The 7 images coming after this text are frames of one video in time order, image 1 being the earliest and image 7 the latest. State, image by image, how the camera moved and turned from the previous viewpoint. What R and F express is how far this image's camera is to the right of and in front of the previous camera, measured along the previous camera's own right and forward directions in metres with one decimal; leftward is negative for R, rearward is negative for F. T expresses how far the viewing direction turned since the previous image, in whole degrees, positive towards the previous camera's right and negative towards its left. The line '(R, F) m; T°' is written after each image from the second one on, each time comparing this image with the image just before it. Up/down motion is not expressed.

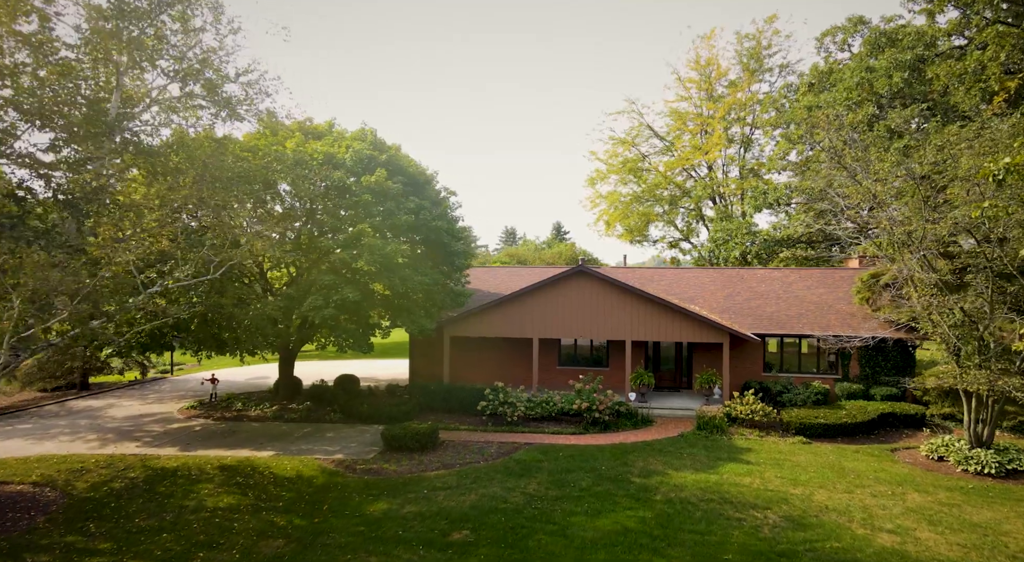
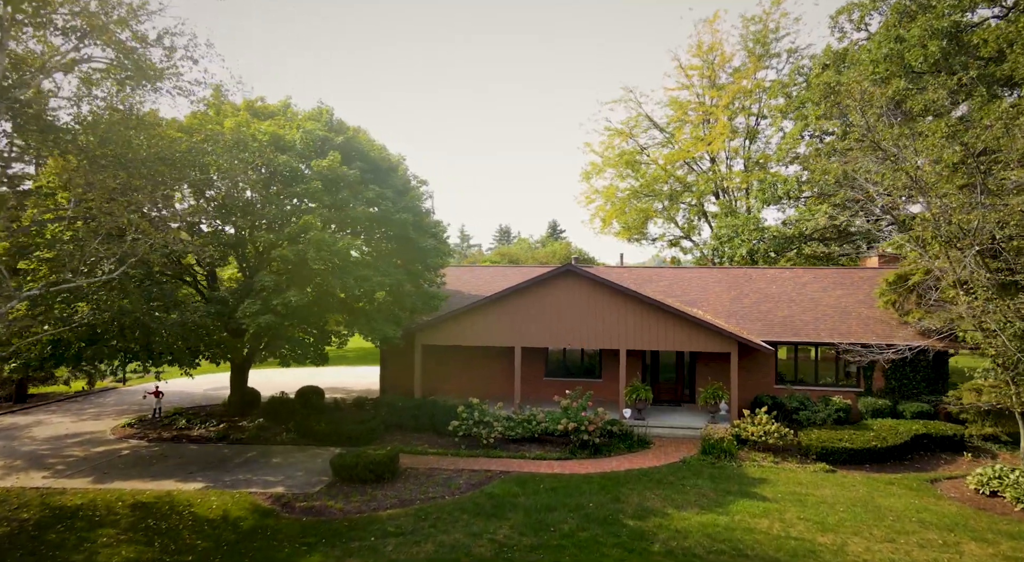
(+0.6, +3.0) m; 0°
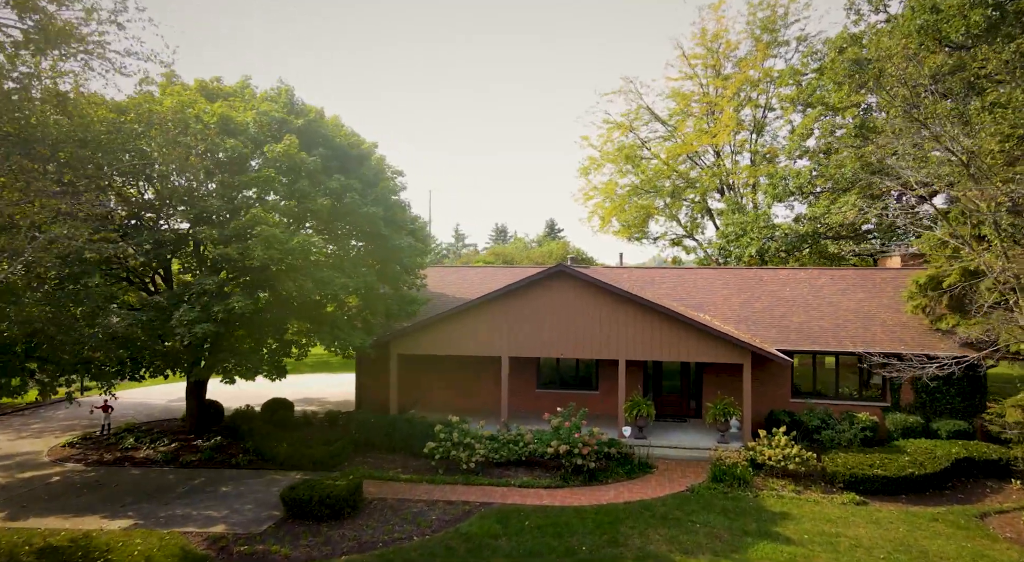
(+0.4, +2.4) m; 0°
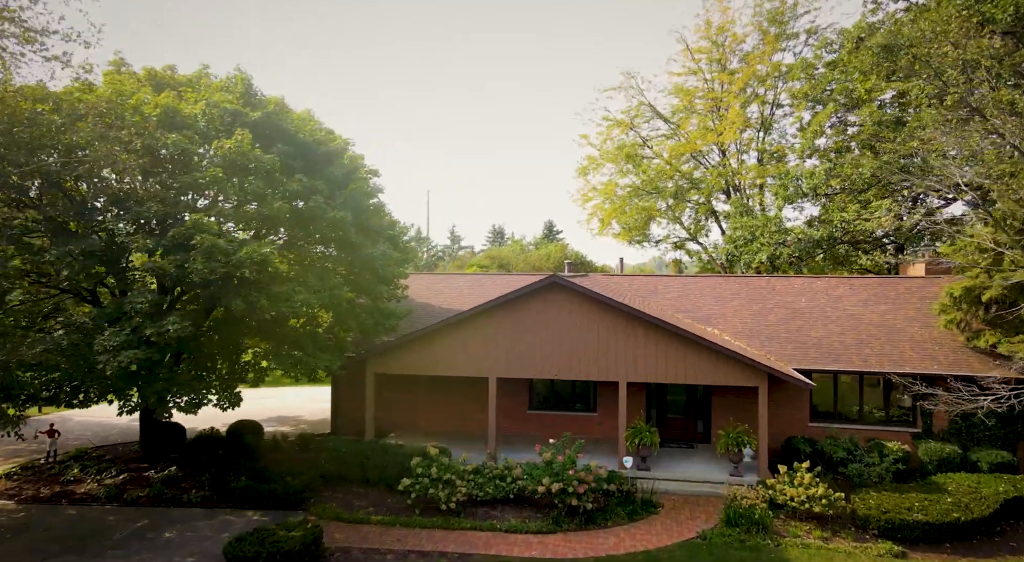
(+0.3, +2.1) m; 0°
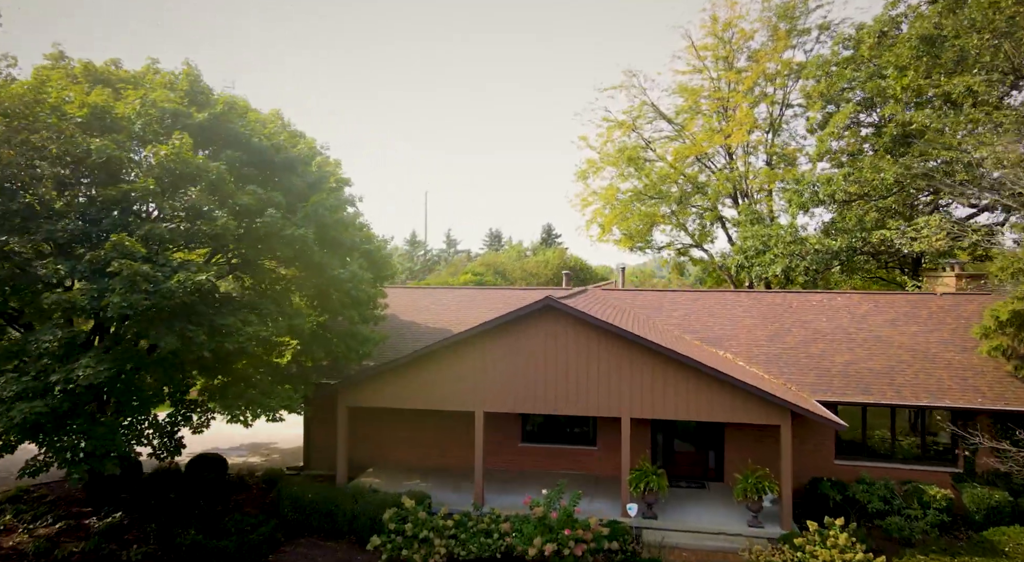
(+0.2, +2.1) m; 0°
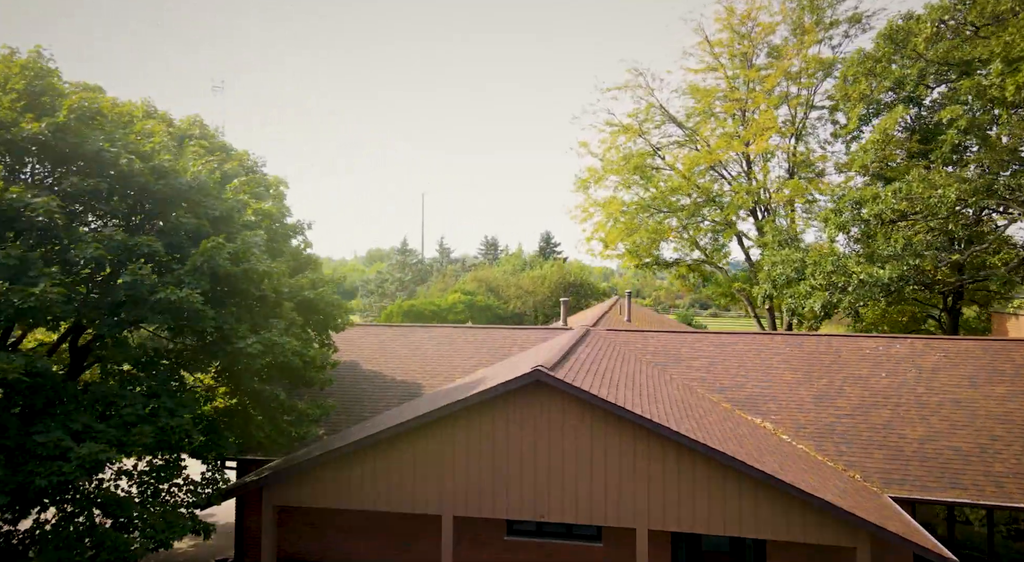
(+0.4, +4.1) m; 0°
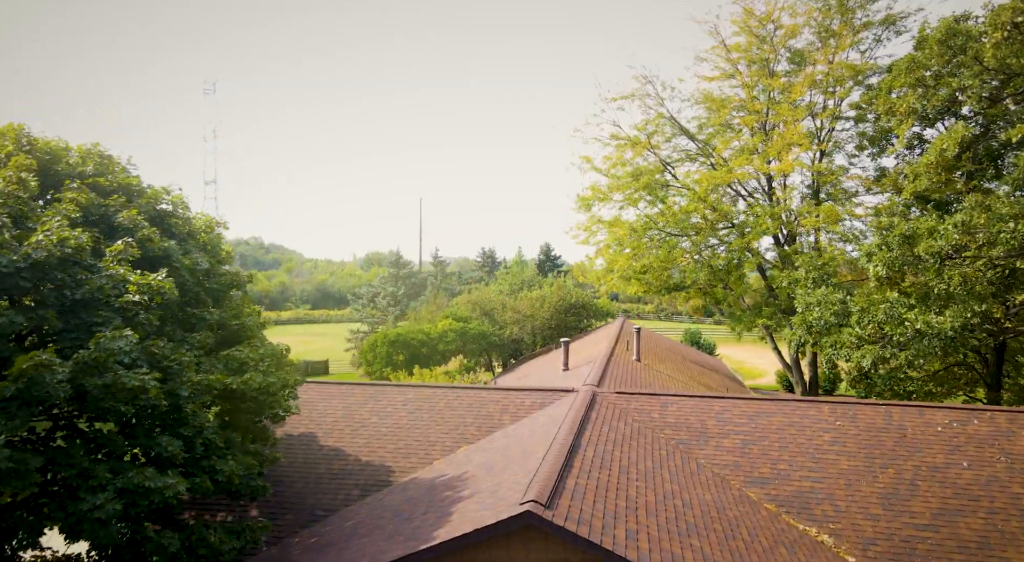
(+0.2, +3.4) m; 0°
